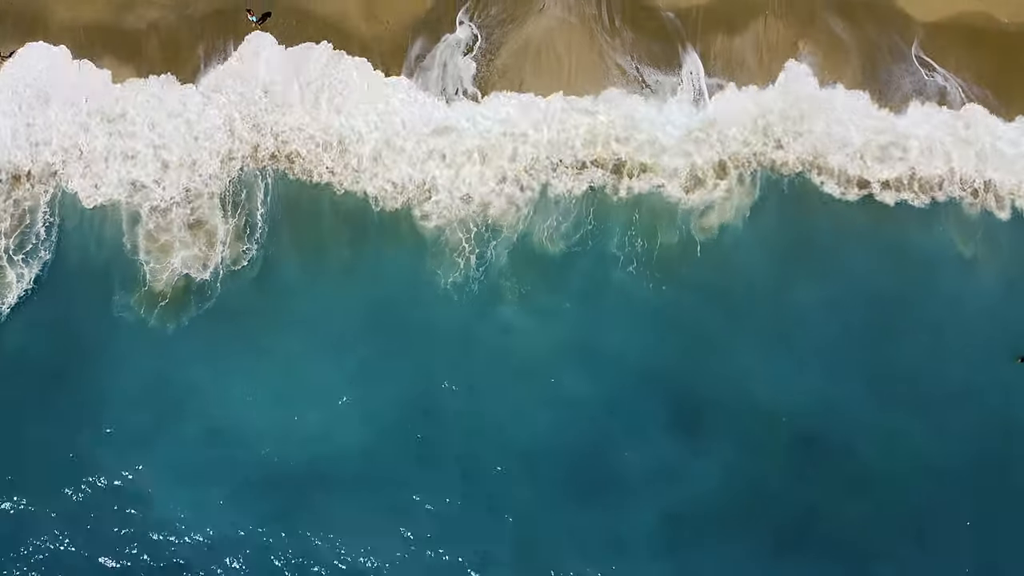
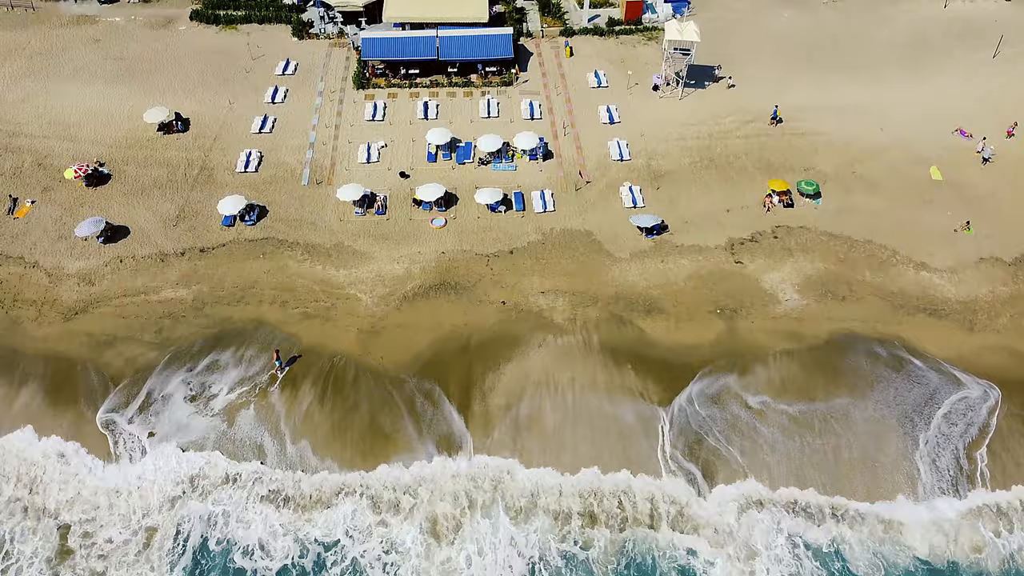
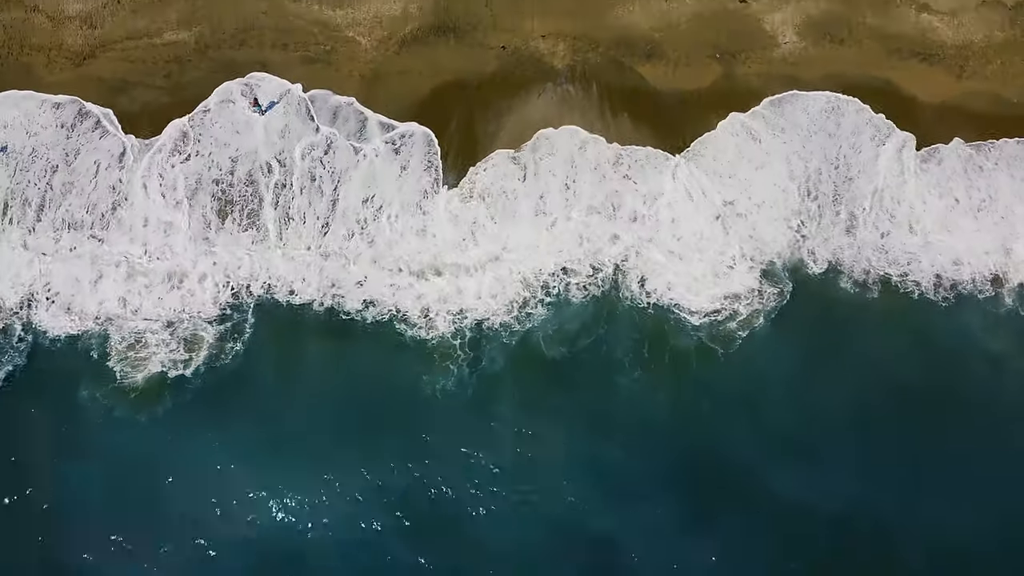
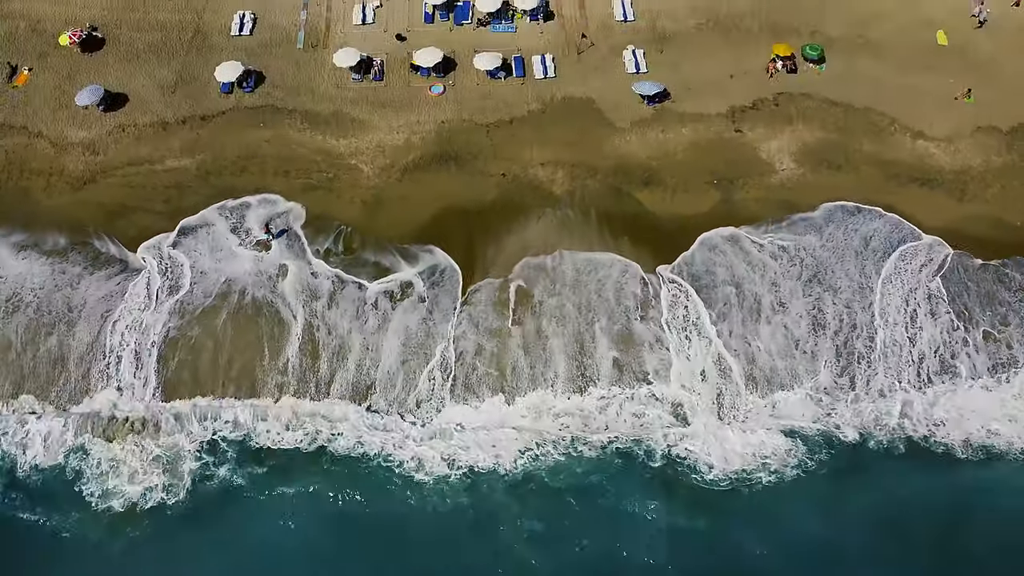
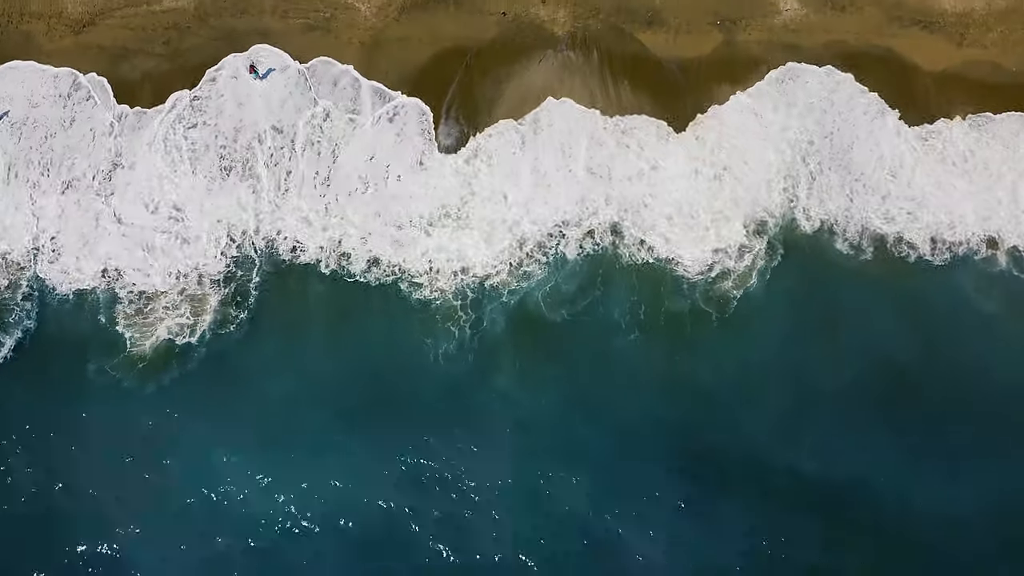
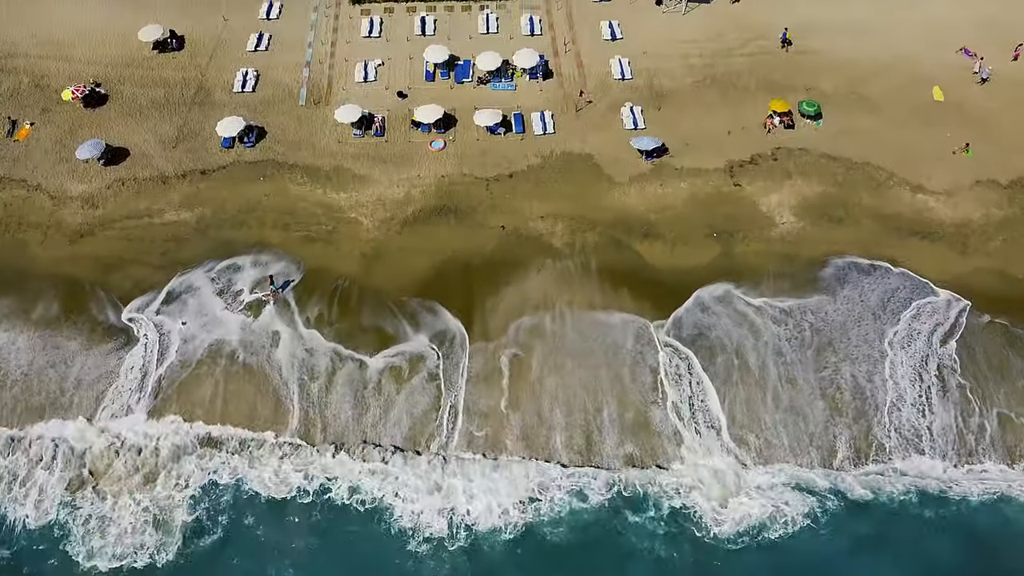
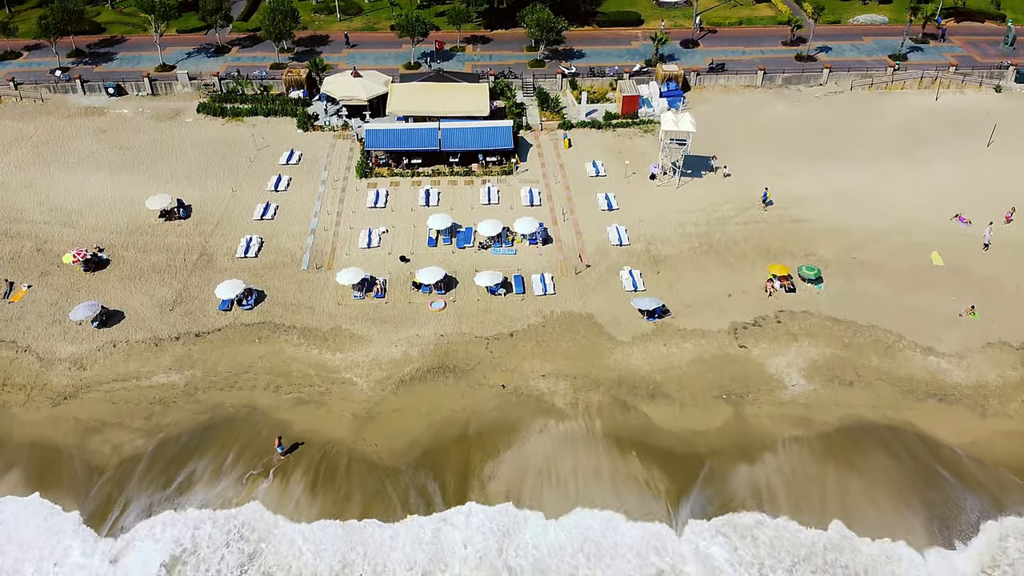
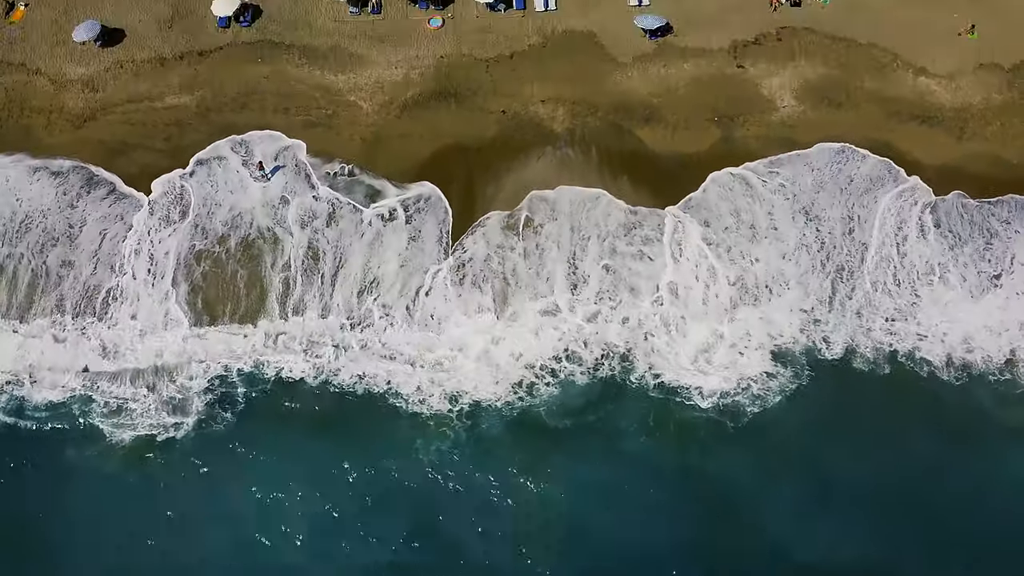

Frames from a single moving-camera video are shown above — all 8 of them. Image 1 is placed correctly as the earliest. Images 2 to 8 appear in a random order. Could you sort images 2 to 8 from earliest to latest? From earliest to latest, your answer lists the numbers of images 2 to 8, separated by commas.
5, 3, 8, 4, 6, 2, 7
